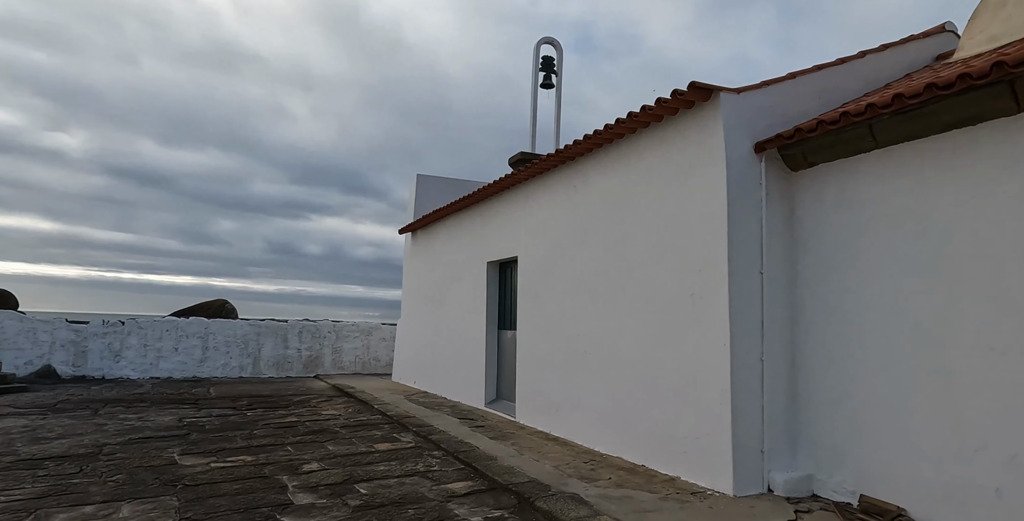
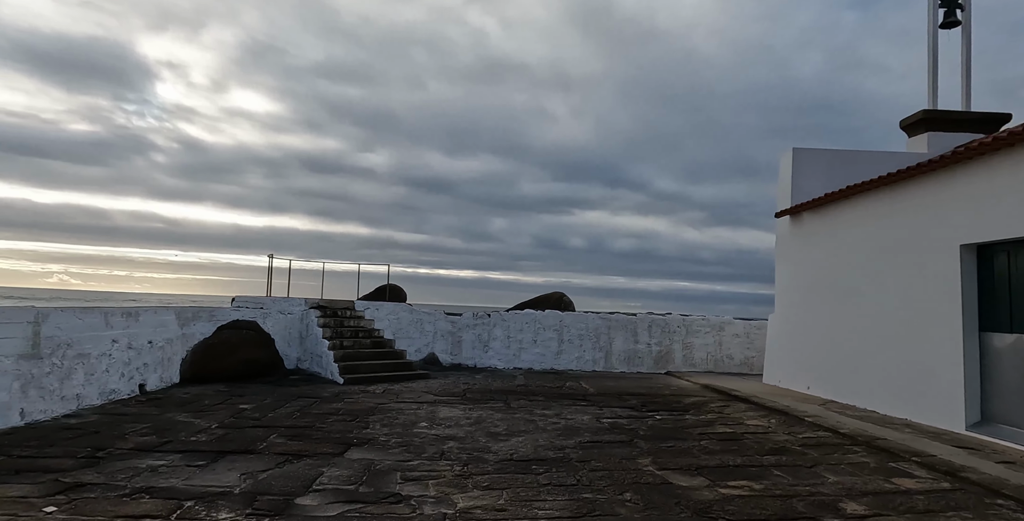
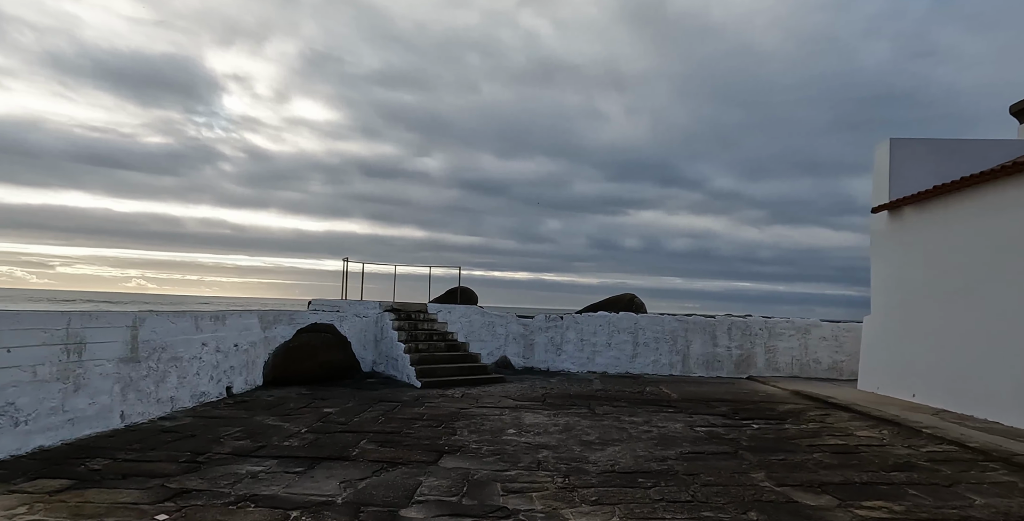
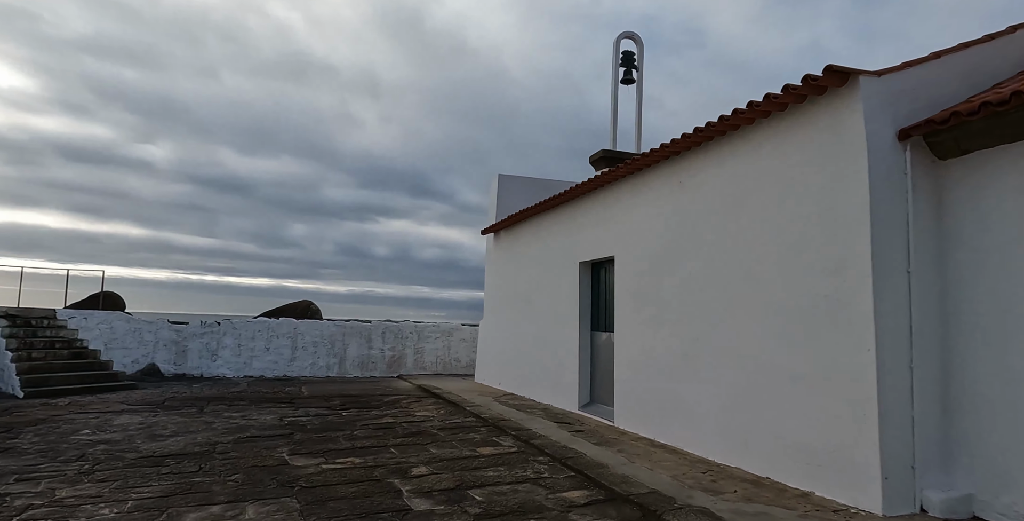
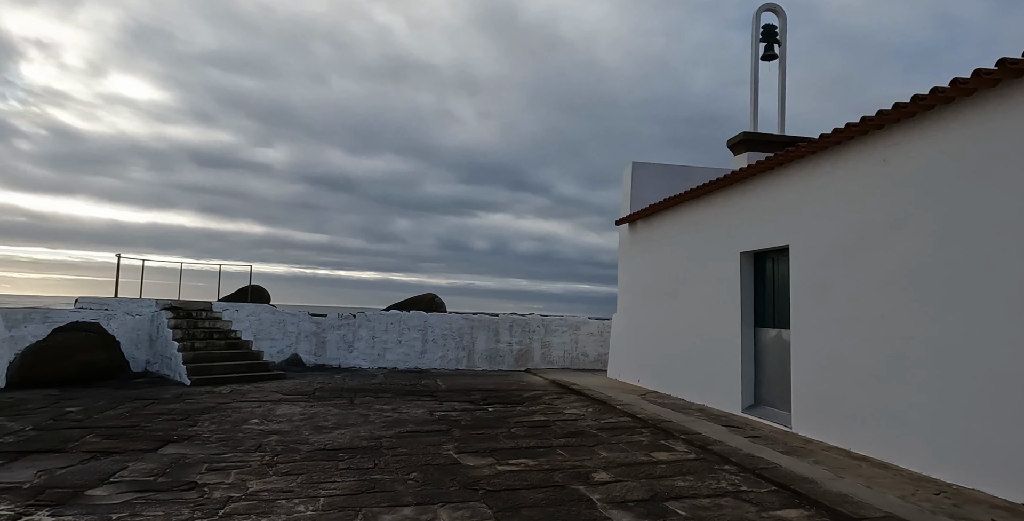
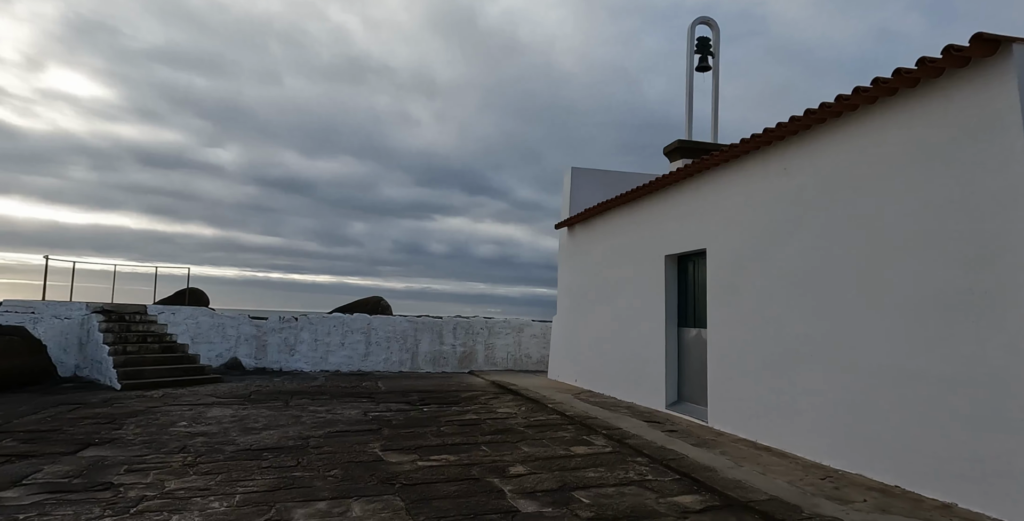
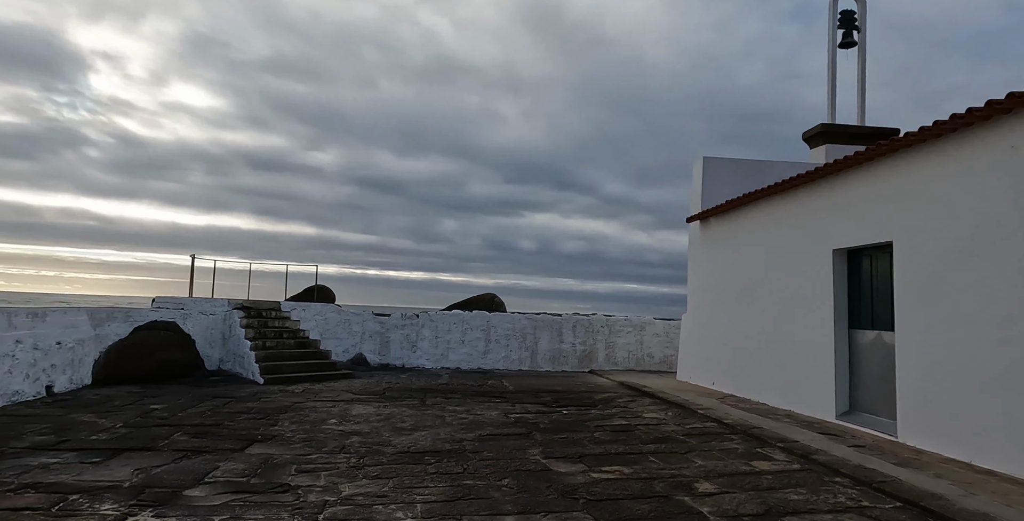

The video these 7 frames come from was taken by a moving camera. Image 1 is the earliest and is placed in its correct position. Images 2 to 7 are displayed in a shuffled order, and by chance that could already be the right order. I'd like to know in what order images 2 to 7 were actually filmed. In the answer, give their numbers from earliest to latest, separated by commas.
4, 6, 5, 7, 2, 3
